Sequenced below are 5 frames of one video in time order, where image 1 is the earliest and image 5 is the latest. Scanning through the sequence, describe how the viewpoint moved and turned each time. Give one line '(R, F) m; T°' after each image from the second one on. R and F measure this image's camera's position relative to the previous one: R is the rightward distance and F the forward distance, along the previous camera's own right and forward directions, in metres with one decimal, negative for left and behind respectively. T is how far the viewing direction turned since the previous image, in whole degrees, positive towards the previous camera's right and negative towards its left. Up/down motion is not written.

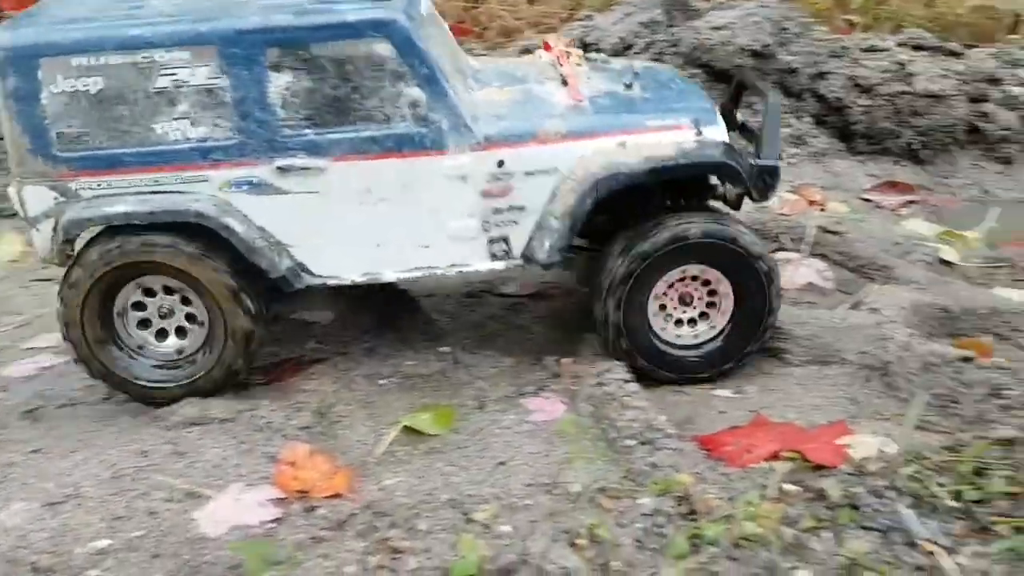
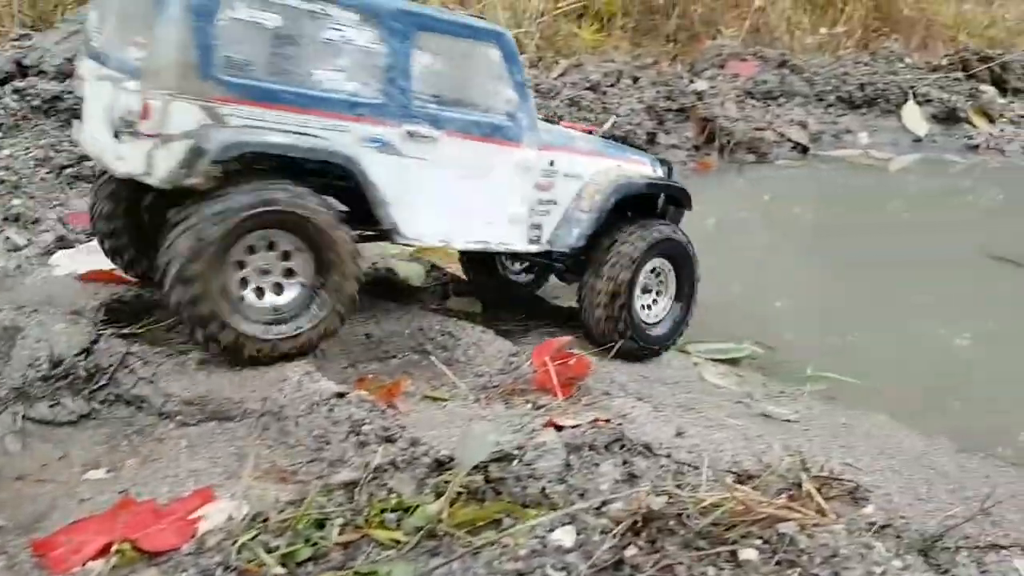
(+0.7, 0.0) m; +22°
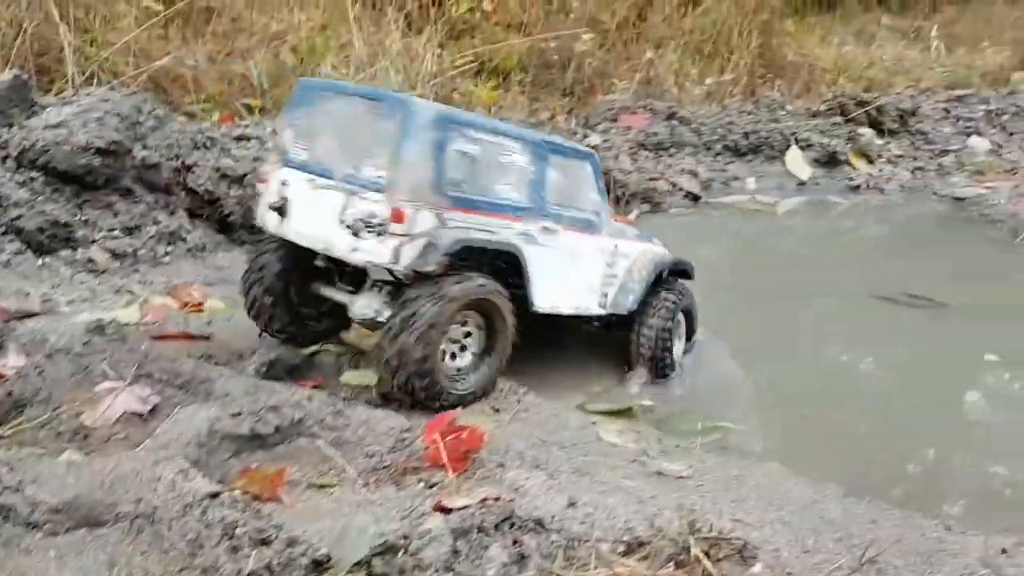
(+0.1, 0.0) m; +5°
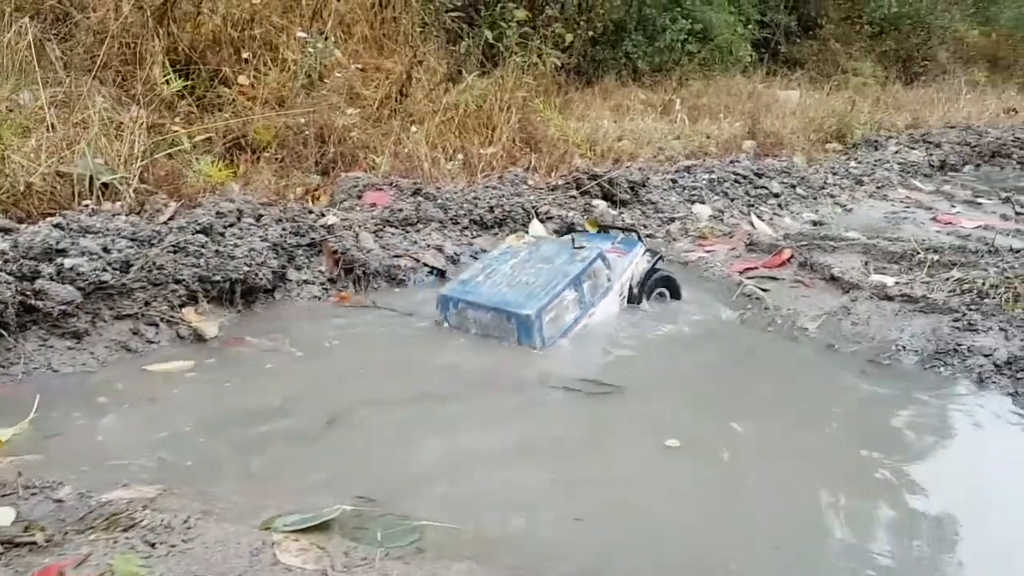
(+0.5, +0.2) m; +13°
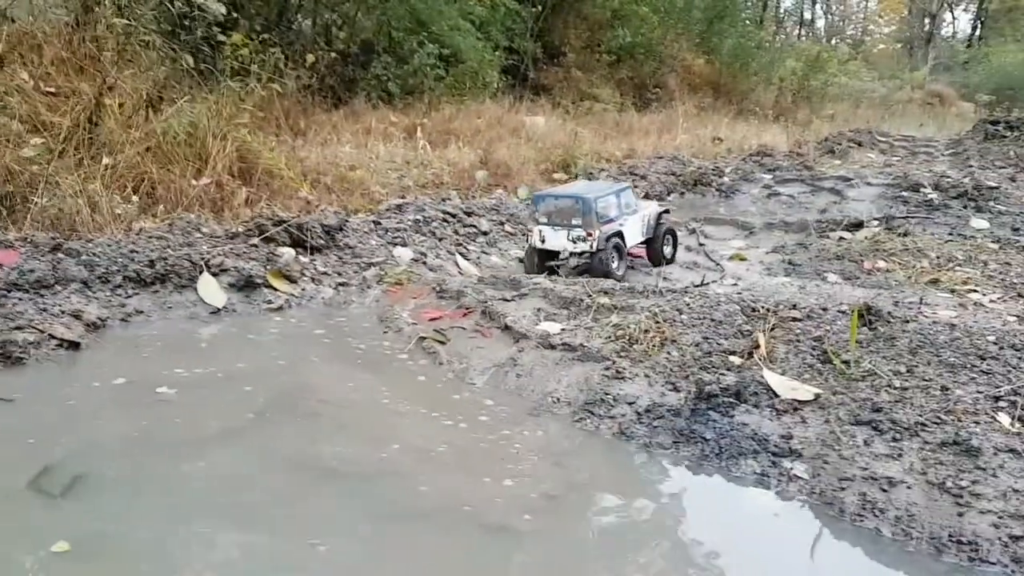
(+0.7, +0.2) m; +14°
